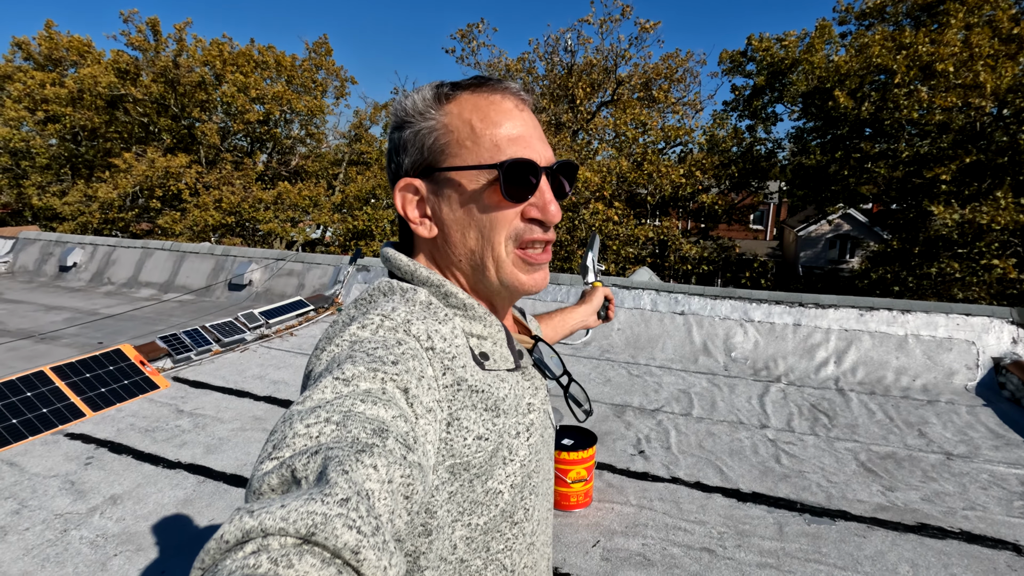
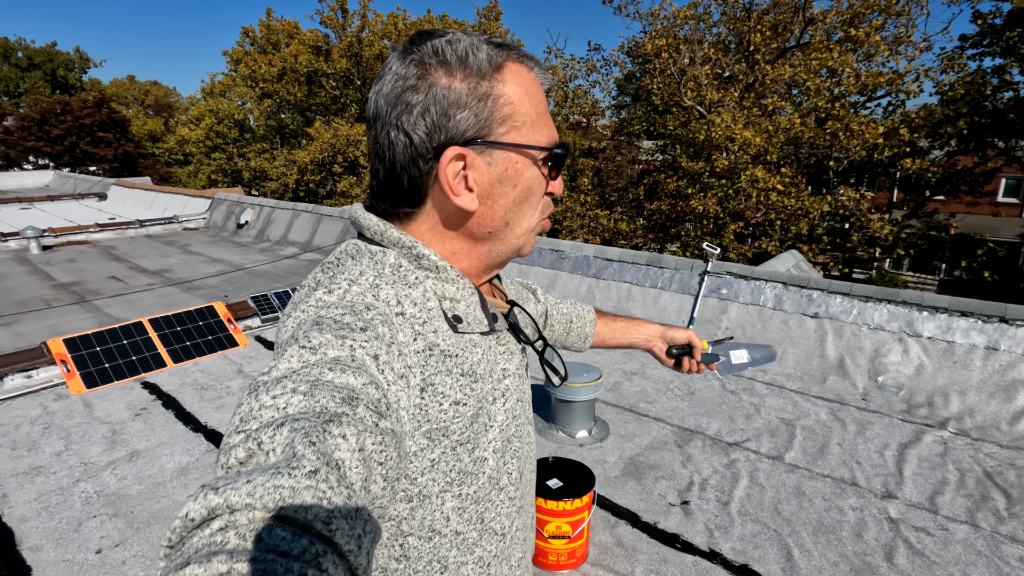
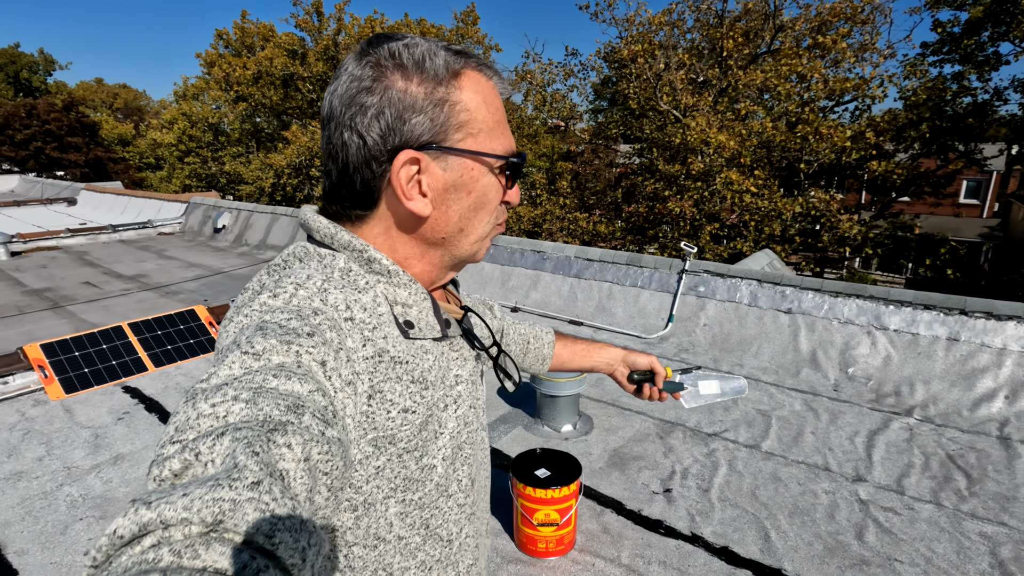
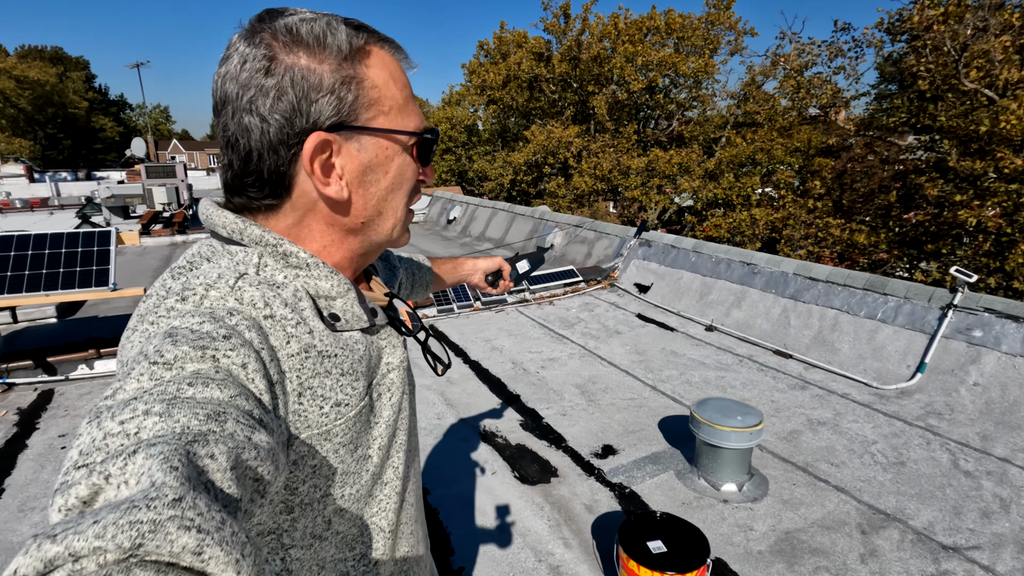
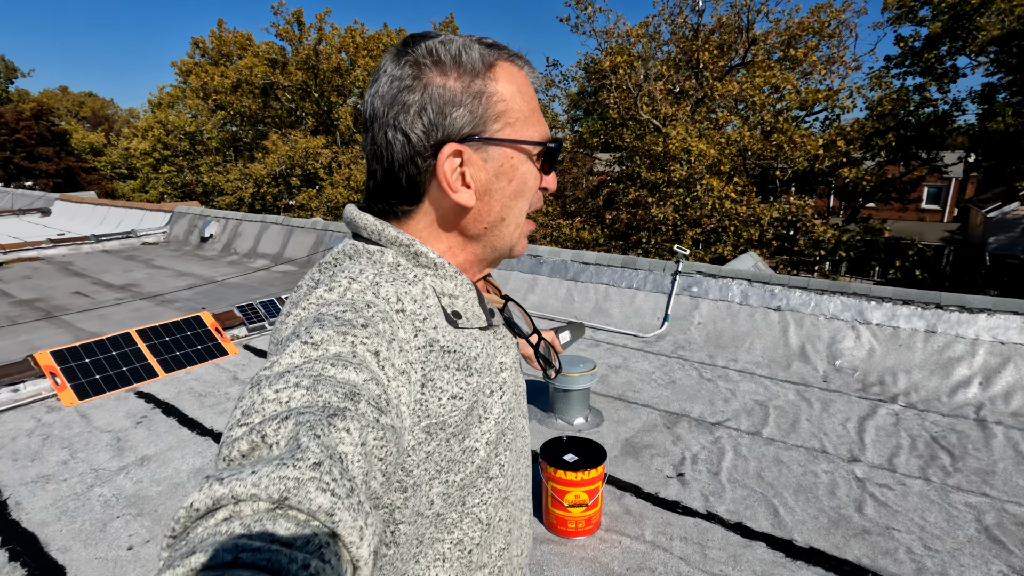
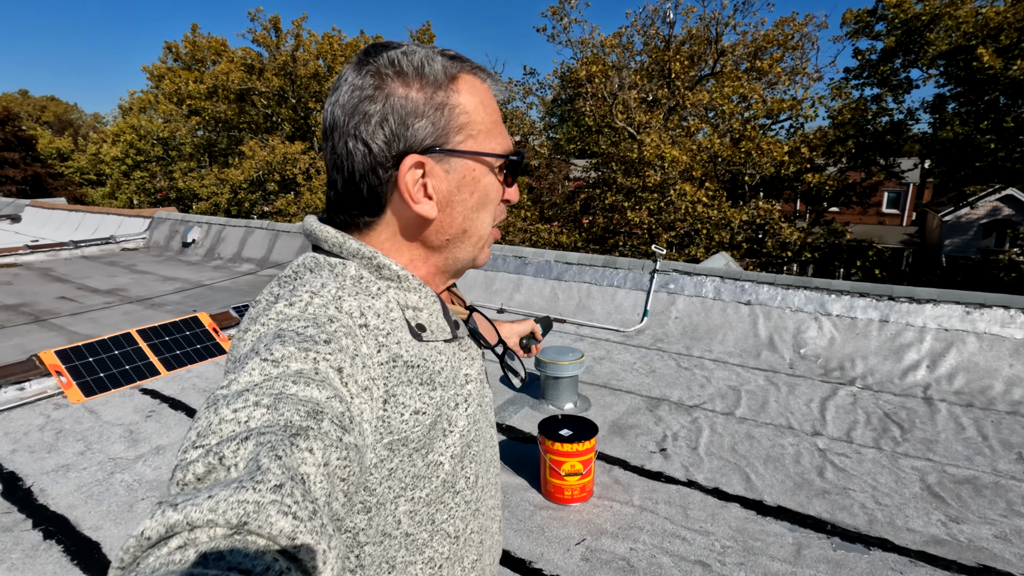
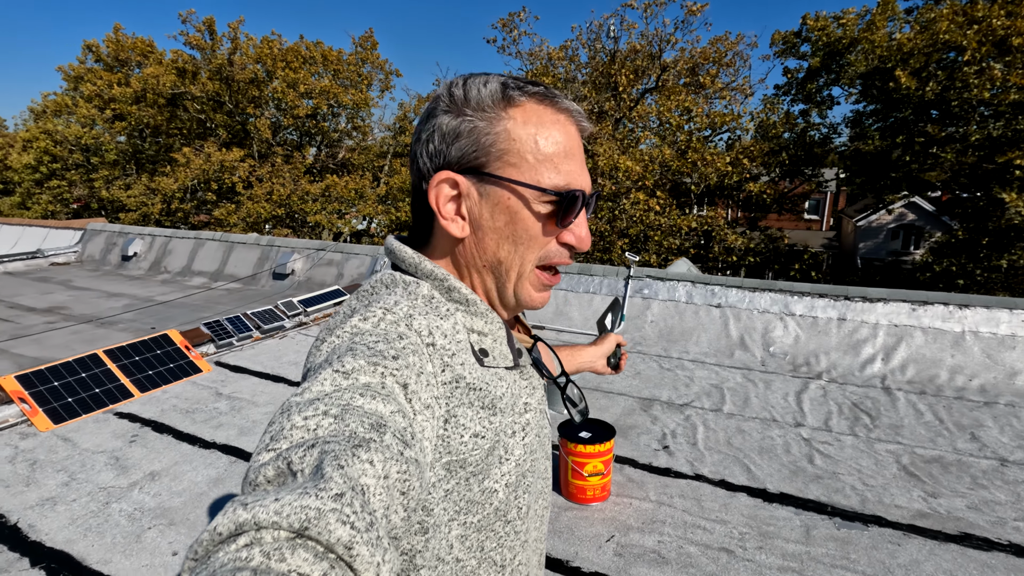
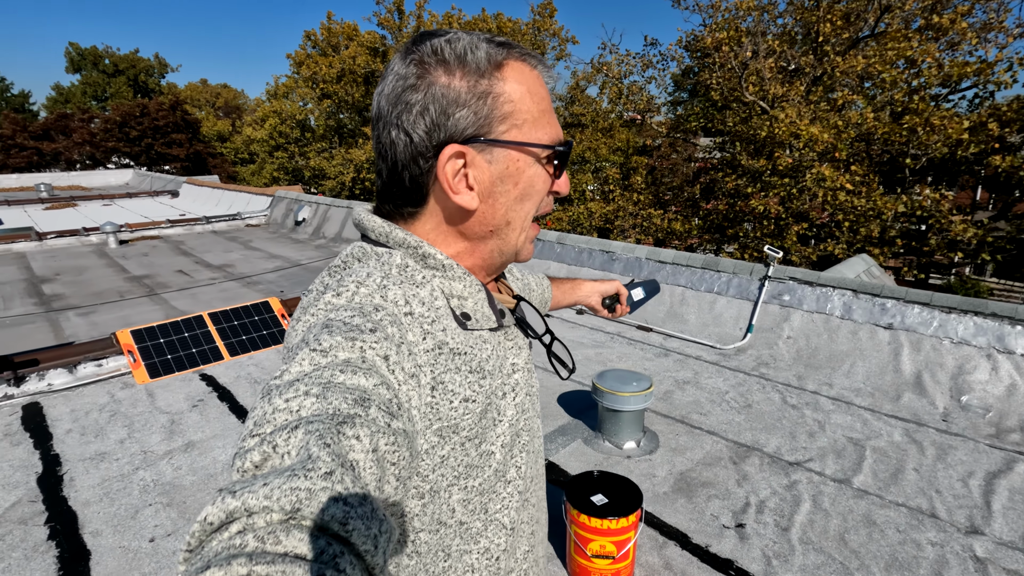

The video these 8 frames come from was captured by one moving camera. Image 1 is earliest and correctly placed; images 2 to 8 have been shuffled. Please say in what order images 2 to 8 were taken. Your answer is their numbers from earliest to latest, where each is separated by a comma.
7, 6, 5, 3, 2, 8, 4
